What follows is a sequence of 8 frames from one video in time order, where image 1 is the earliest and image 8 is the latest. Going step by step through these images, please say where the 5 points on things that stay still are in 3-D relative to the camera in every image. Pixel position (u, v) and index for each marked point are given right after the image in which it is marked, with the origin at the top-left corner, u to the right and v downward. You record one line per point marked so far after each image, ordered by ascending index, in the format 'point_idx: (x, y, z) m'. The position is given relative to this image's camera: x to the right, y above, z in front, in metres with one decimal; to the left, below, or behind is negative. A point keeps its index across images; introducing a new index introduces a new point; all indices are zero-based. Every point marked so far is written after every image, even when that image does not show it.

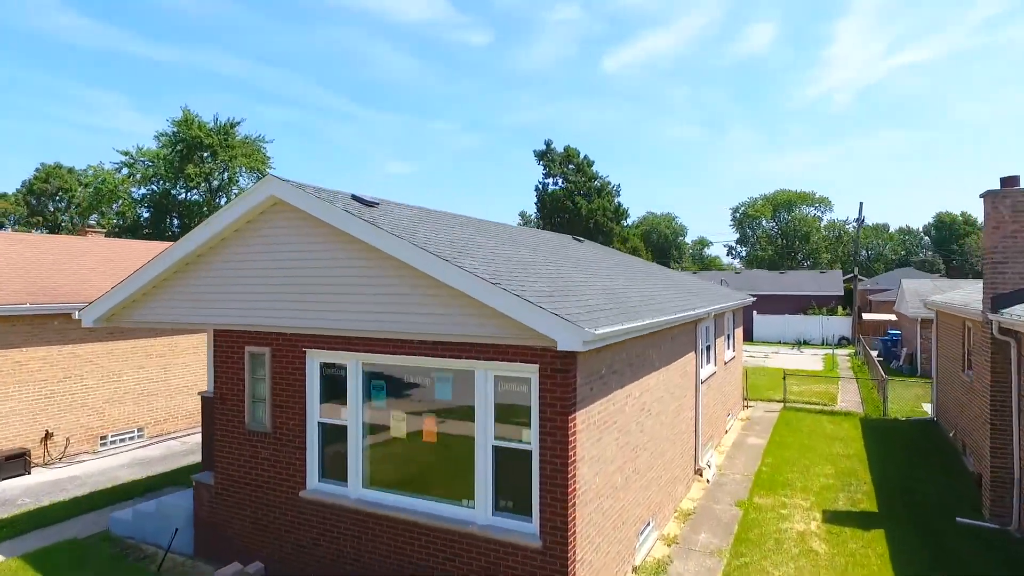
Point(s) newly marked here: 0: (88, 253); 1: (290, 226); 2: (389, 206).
0: (-8.3, +0.7, +12.2) m
1: (-2.1, +0.6, +5.8) m
2: (-1.3, +0.9, +6.6) m
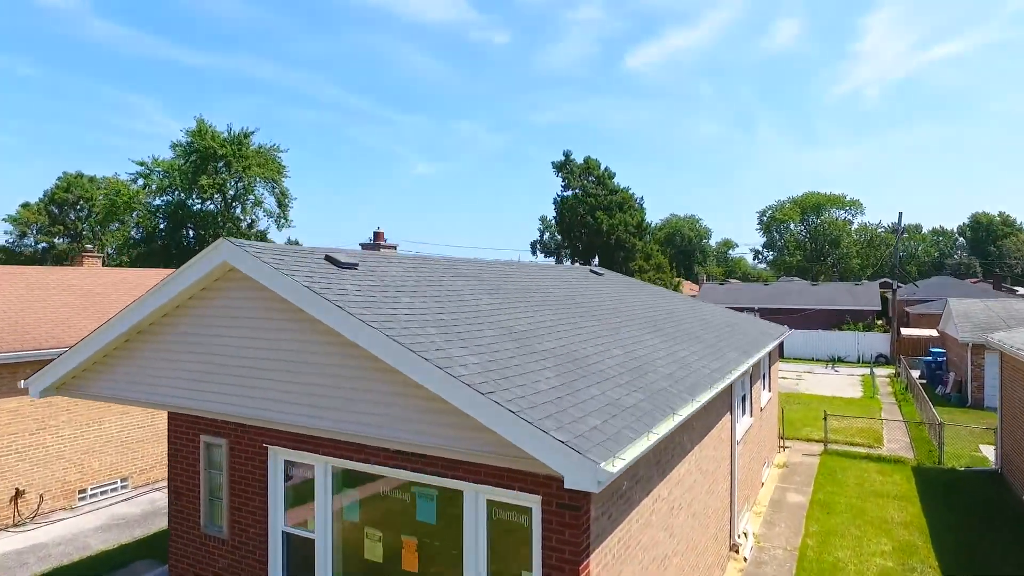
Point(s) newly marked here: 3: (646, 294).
0: (-8.1, 0.0, +11.5) m
1: (-2.1, -0.1, +4.8) m
2: (-1.3, +0.2, +5.6) m
3: (+2.3, -0.1, +10.4) m
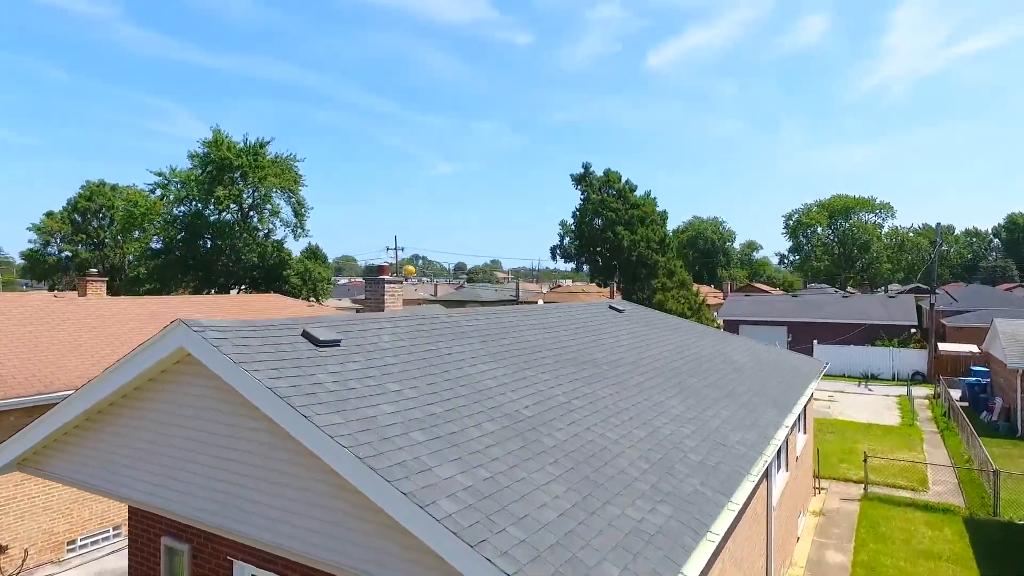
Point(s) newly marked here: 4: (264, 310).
0: (-7.9, -0.6, +11.0) m
1: (-2.1, -0.7, +4.2) m
2: (-1.2, -0.4, +4.9) m
3: (+2.5, -0.7, +9.6) m
4: (-5.9, -0.5, +14.5) m
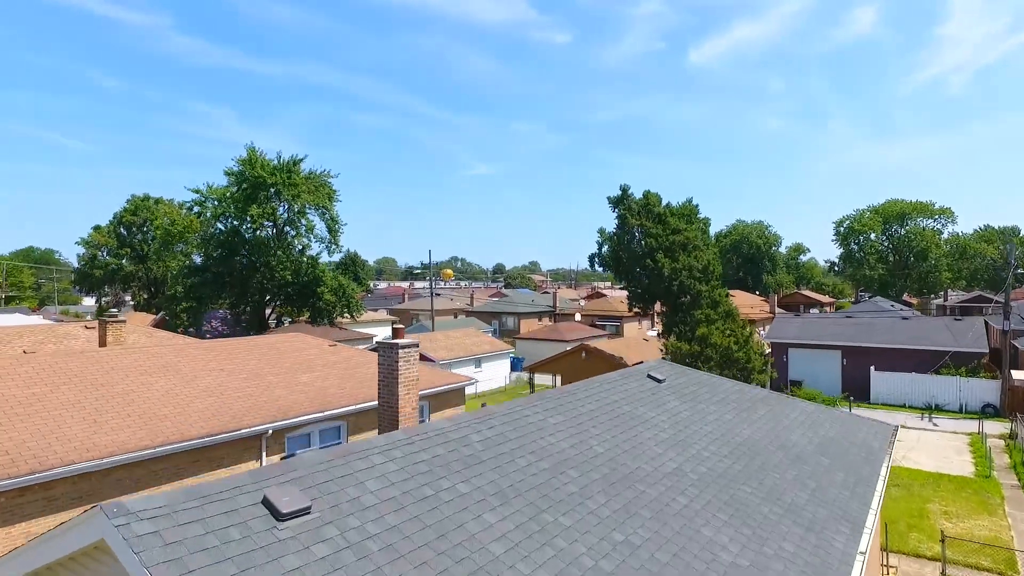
0: (-7.4, -1.5, +10.6) m
1: (-2.0, -1.6, +3.3) m
2: (-1.2, -1.3, +4.1) m
3: (+2.8, -1.6, +8.5) m
4: (-5.2, -1.5, +13.9) m
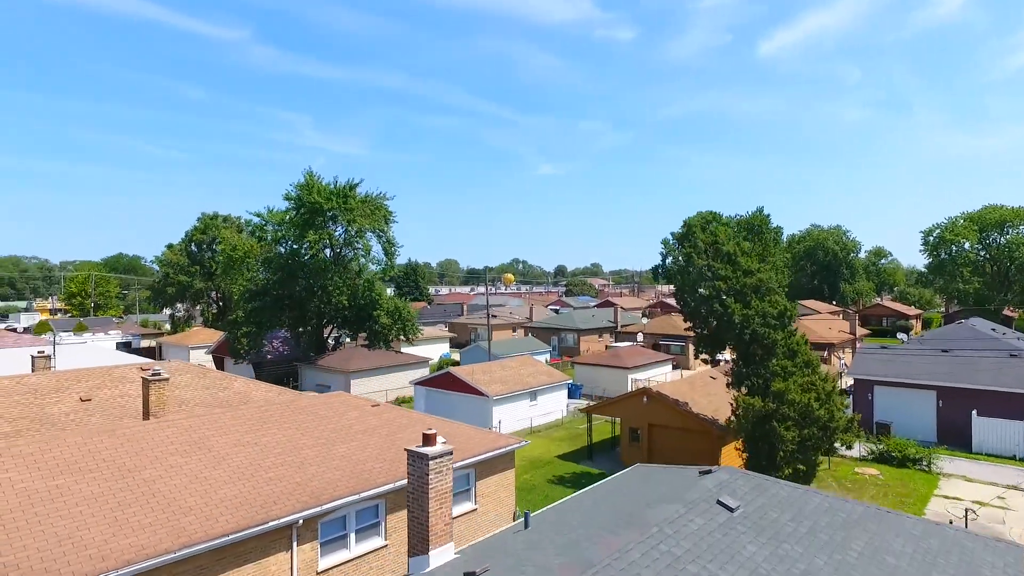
0: (-6.6, -2.8, +10.1) m
1: (-2.0, -3.0, +2.4) m
2: (-1.1, -2.7, +3.0) m
3: (+3.3, -3.0, +7.0) m
4: (-4.1, -2.8, +13.2) m
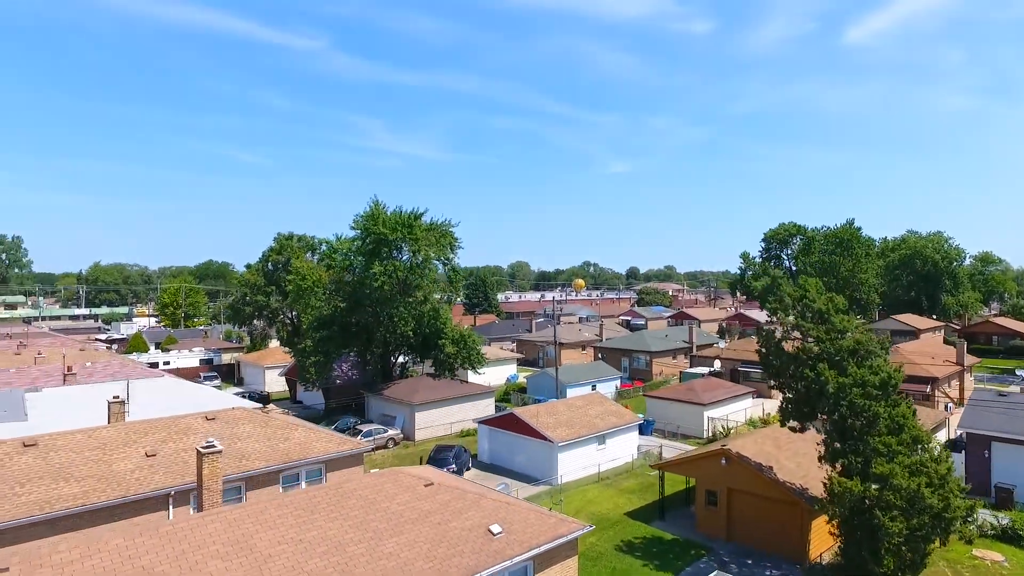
0: (-5.7, -4.4, +9.7) m
1: (-2.0, -4.5, +1.5) m
2: (-1.0, -4.2, +2.0) m
3: (+3.8, -4.5, +5.5) m
4: (-2.9, -4.4, +12.5) m
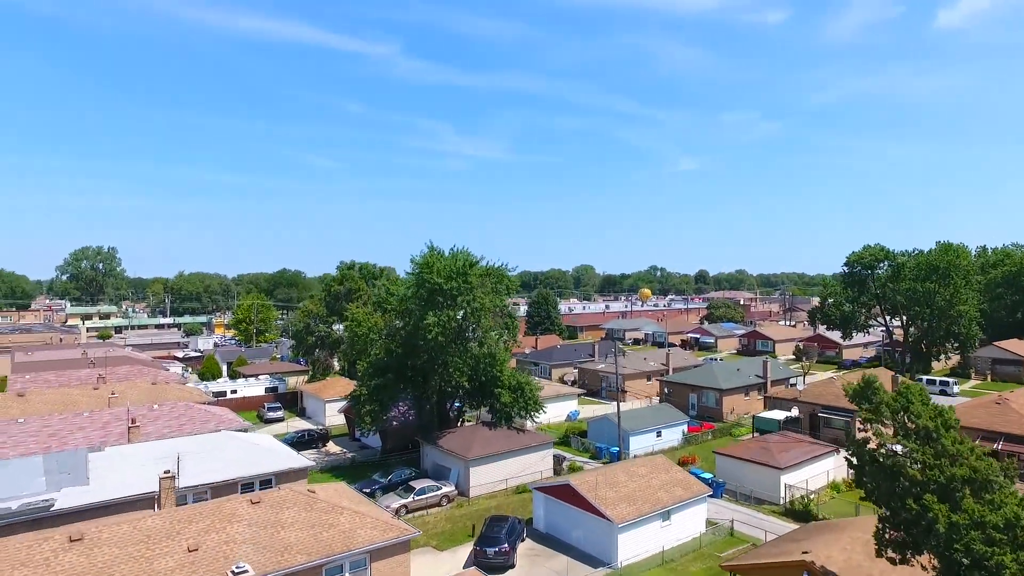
0: (-5.1, -6.9, +8.9) m
1: (-2.3, -7.0, +0.3) m
2: (-1.3, -6.7, +0.7) m
3: (+3.9, -7.0, +3.6) m
4: (-2.0, -6.9, +11.3) m
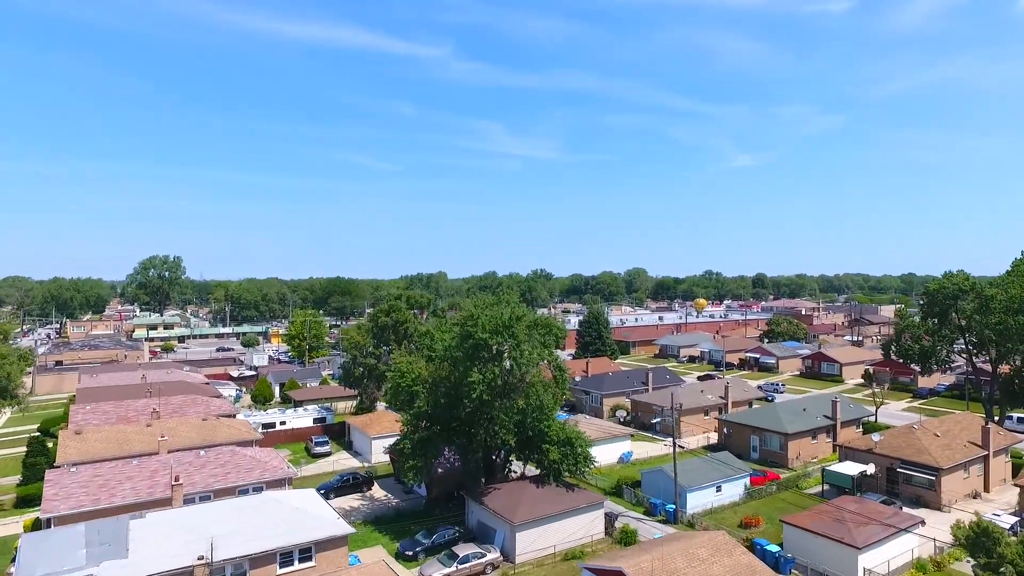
0: (-4.6, -9.5, +7.7) m
1: (-2.5, -9.6, -1.1) m
2: (-1.5, -9.3, -0.8) m
3: (+3.9, -9.6, +1.7) m
4: (-1.3, -9.4, +9.8) m
